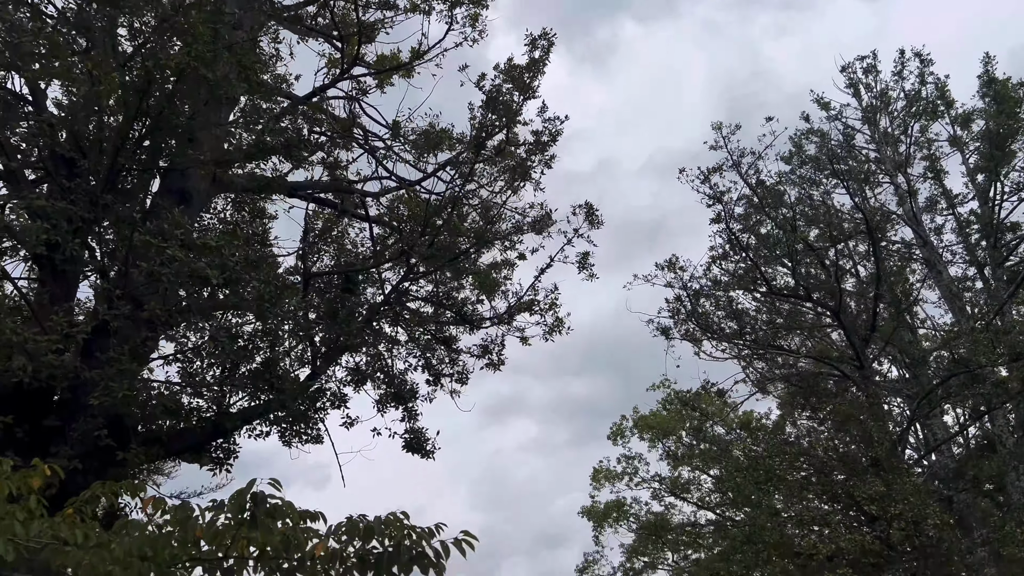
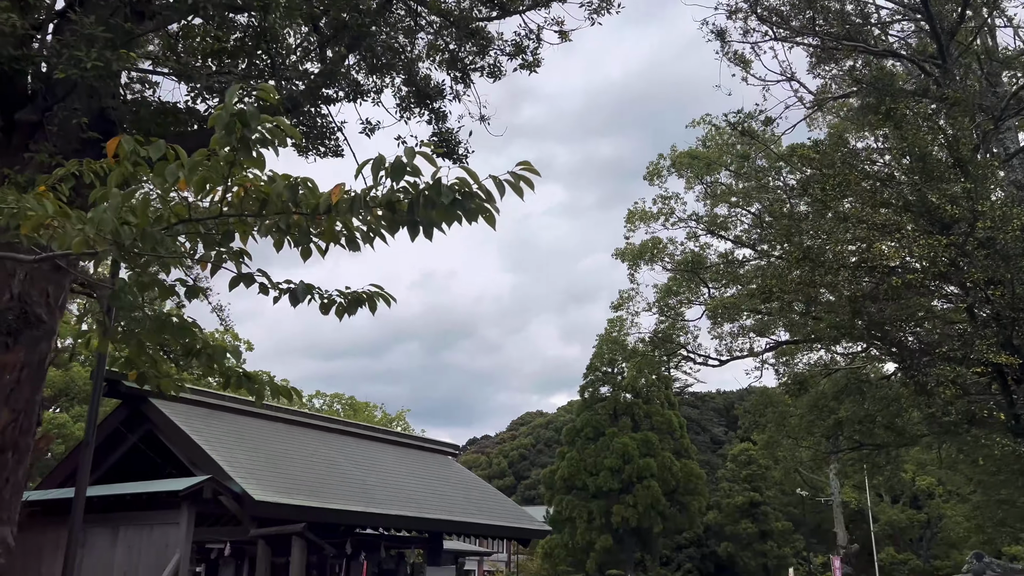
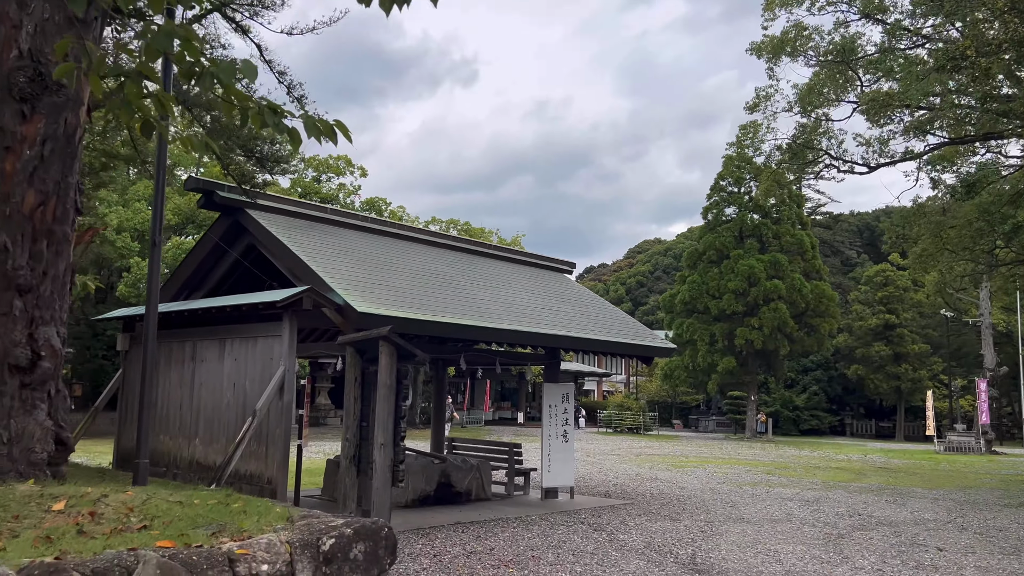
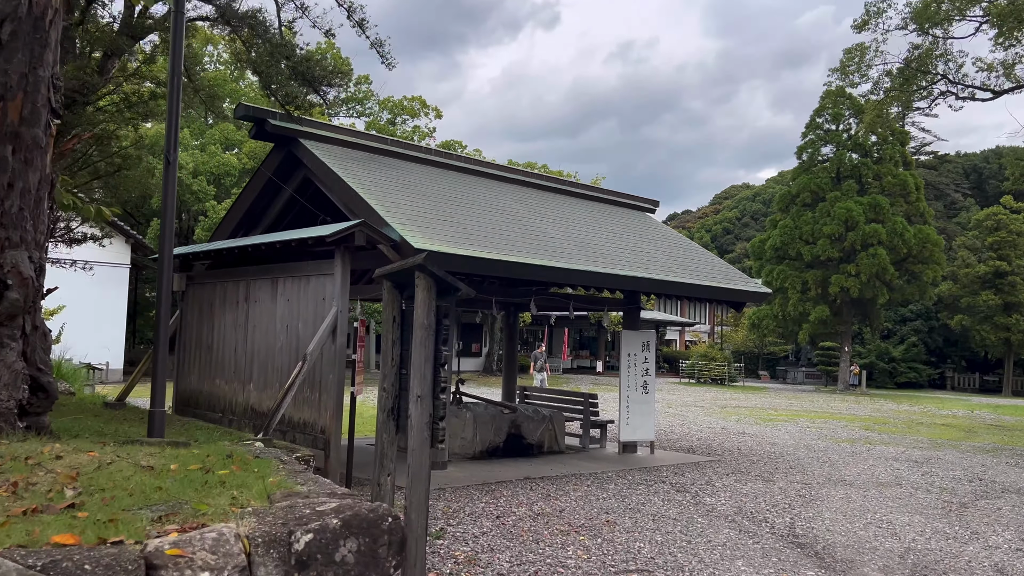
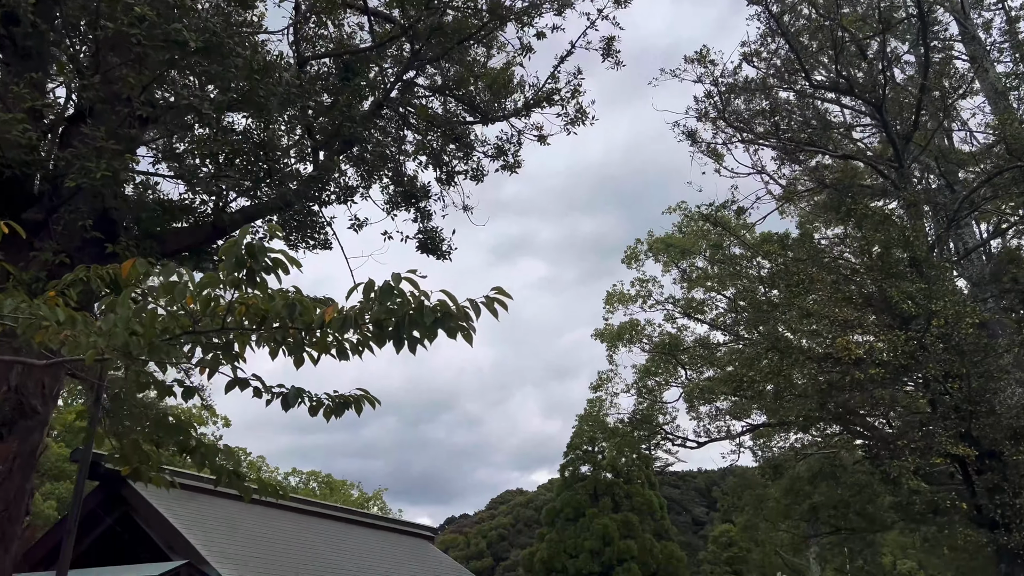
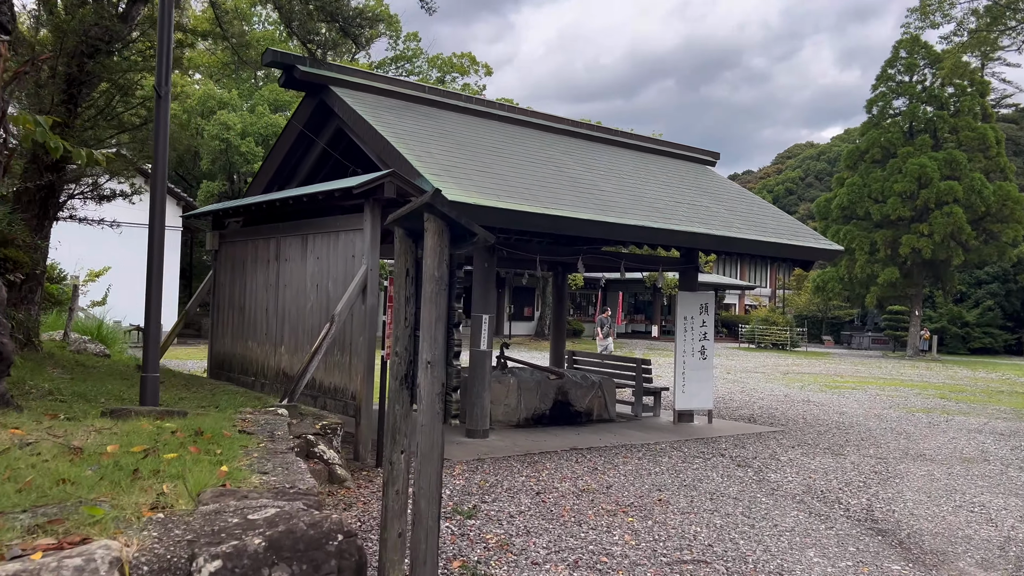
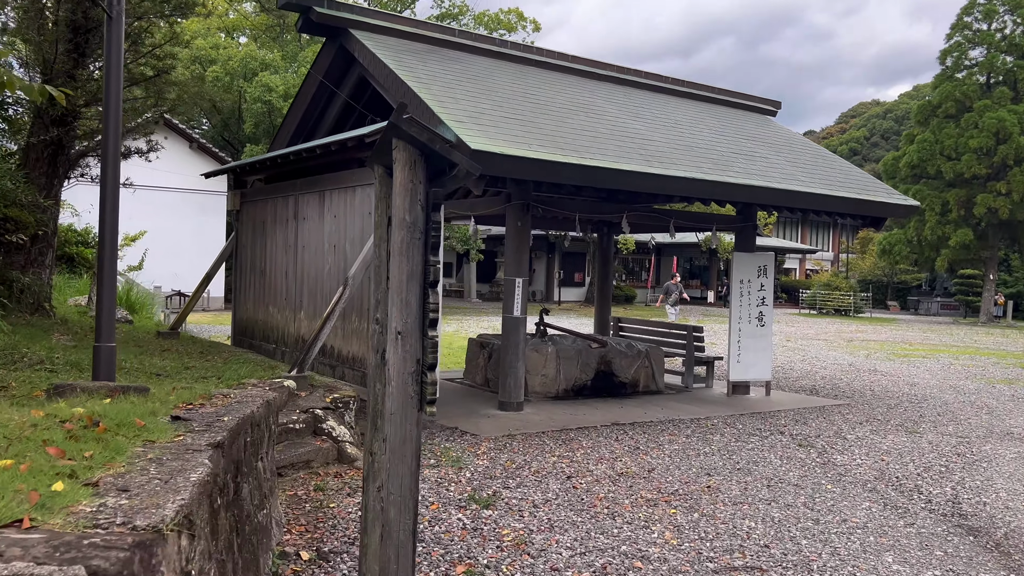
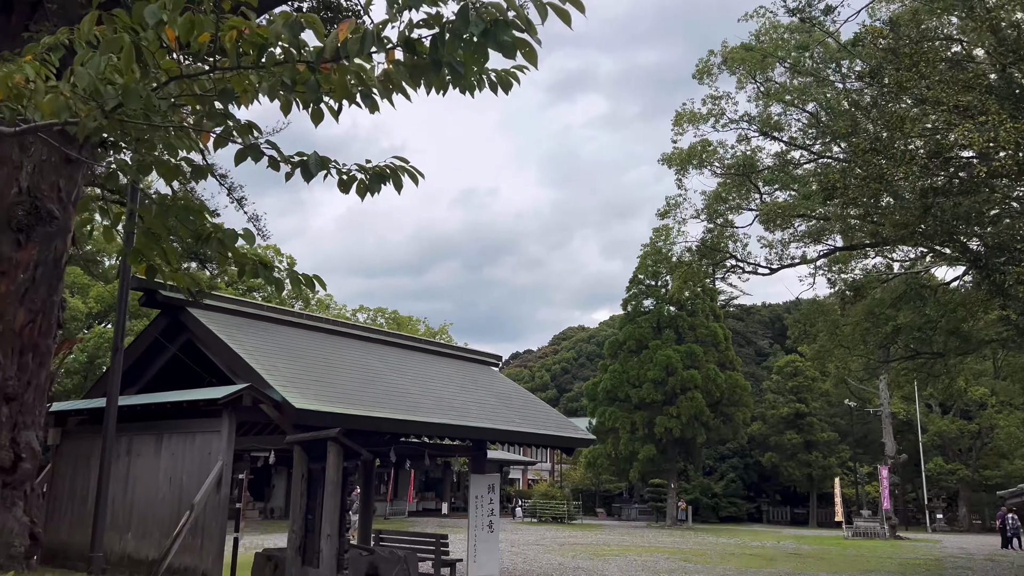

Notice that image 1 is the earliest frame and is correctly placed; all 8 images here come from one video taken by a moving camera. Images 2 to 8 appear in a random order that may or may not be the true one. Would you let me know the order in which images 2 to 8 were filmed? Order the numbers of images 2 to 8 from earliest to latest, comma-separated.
5, 2, 8, 3, 4, 6, 7
